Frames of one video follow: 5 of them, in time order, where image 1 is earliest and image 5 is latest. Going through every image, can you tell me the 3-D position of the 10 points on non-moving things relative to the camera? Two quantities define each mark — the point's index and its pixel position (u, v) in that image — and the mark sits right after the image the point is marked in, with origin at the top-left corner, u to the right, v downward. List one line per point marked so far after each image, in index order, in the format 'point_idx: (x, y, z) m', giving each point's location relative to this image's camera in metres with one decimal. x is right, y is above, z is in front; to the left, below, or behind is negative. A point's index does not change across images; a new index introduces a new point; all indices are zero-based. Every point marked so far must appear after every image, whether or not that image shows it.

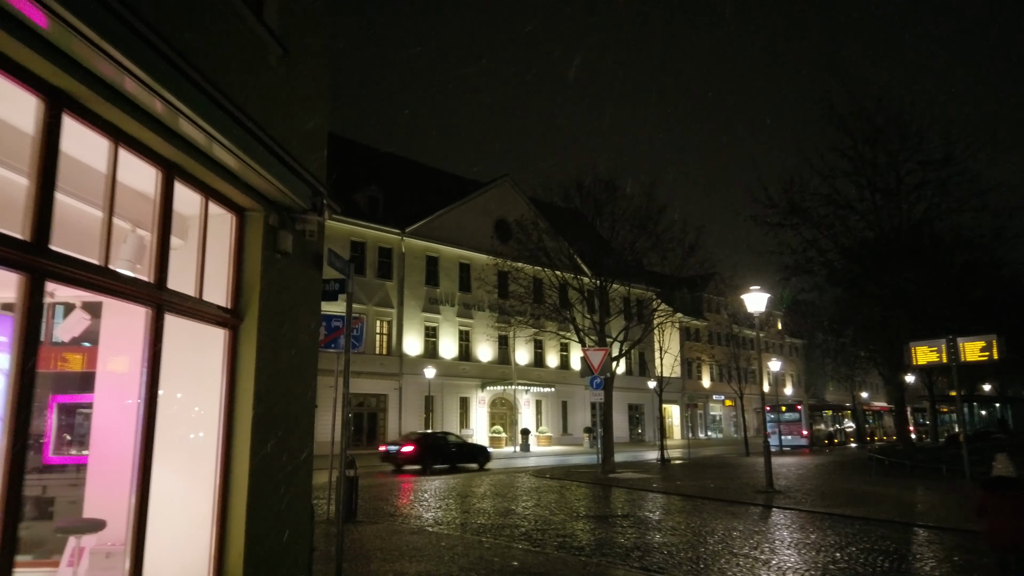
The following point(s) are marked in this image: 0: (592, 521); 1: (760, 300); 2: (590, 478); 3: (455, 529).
0: (+1.2, -3.5, +11.6) m
1: (+5.0, -0.2, +15.7) m
2: (+1.9, -4.6, +18.8) m
3: (-0.8, -3.4, +10.7) m
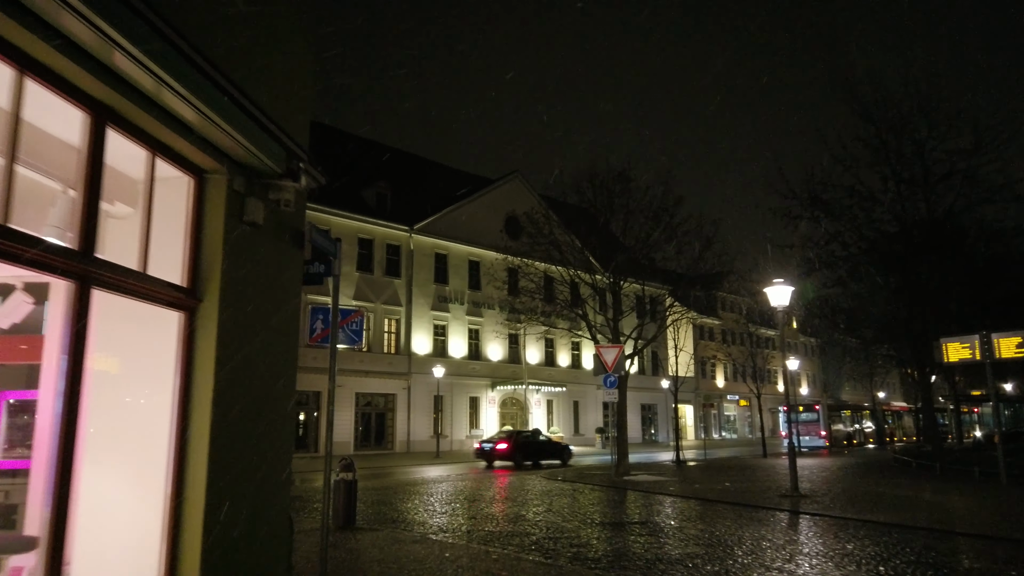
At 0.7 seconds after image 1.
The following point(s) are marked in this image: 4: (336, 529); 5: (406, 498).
0: (+1.3, -3.4, +10.9) m
1: (+5.2, -0.1, +14.9) m
2: (+2.2, -4.5, +18.1) m
3: (-0.7, -3.2, +10.0) m
4: (-2.3, -3.1, +10.0) m
5: (-2.0, -4.1, +15.2) m
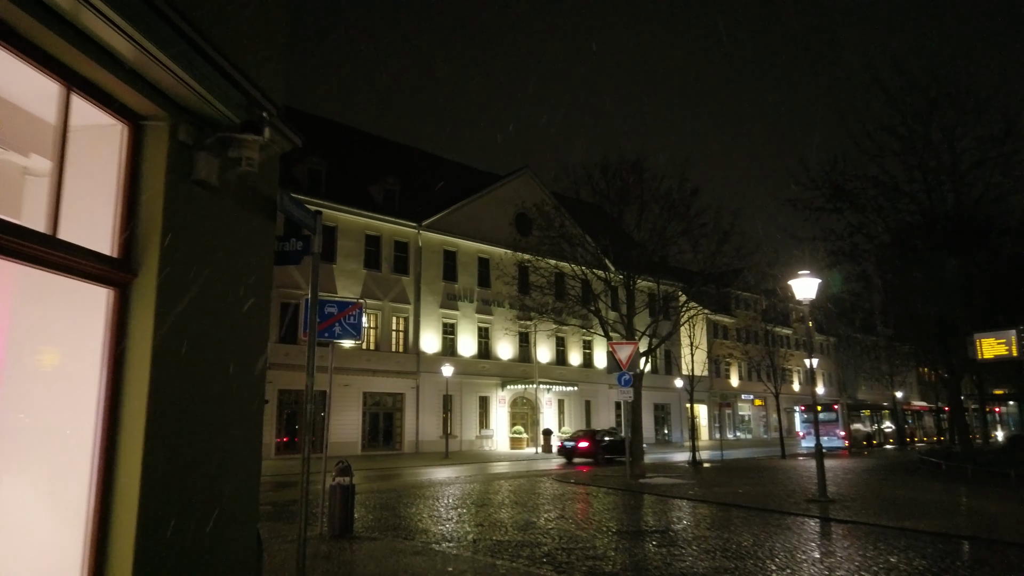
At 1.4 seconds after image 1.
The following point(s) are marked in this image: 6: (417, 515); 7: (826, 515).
0: (+1.5, -3.3, +10.1) m
1: (+5.4, 0.0, +14.0) m
2: (+2.4, -4.4, +17.3) m
3: (-0.5, -3.1, +9.2) m
4: (-2.2, -3.0, +9.3) m
5: (-1.8, -4.0, +14.5) m
6: (-1.5, -3.7, +12.5) m
7: (+5.0, -3.6, +12.2) m
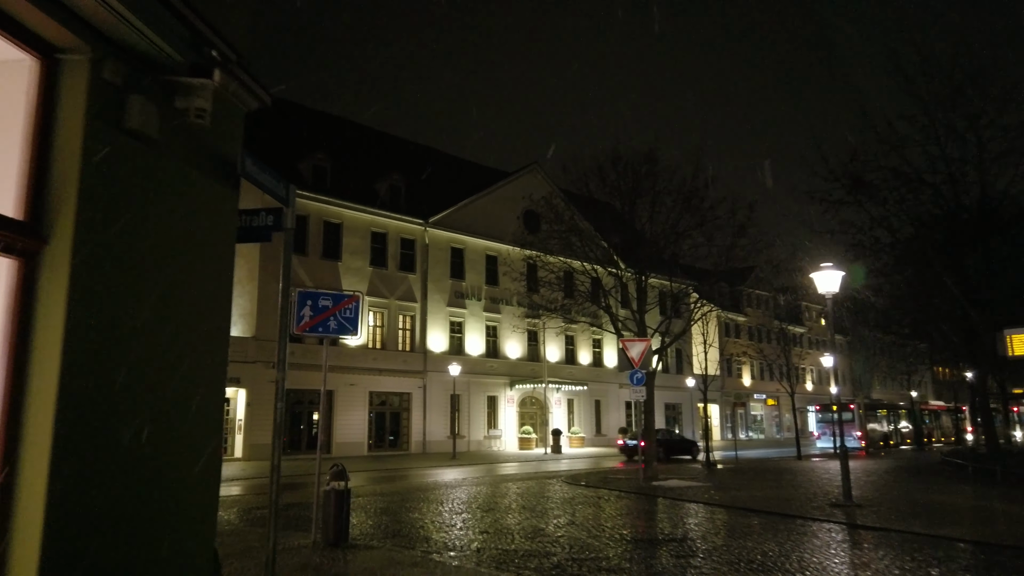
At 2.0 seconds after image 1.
0: (+1.5, -3.1, +9.4) m
1: (+5.5, +0.2, +13.3) m
2: (+2.6, -4.3, +16.6) m
3: (-0.5, -3.0, +8.6) m
4: (-2.1, -2.9, +8.6) m
5: (-1.7, -3.9, +13.9) m
6: (-1.4, -3.6, +11.8) m
7: (+5.1, -3.5, +11.5) m
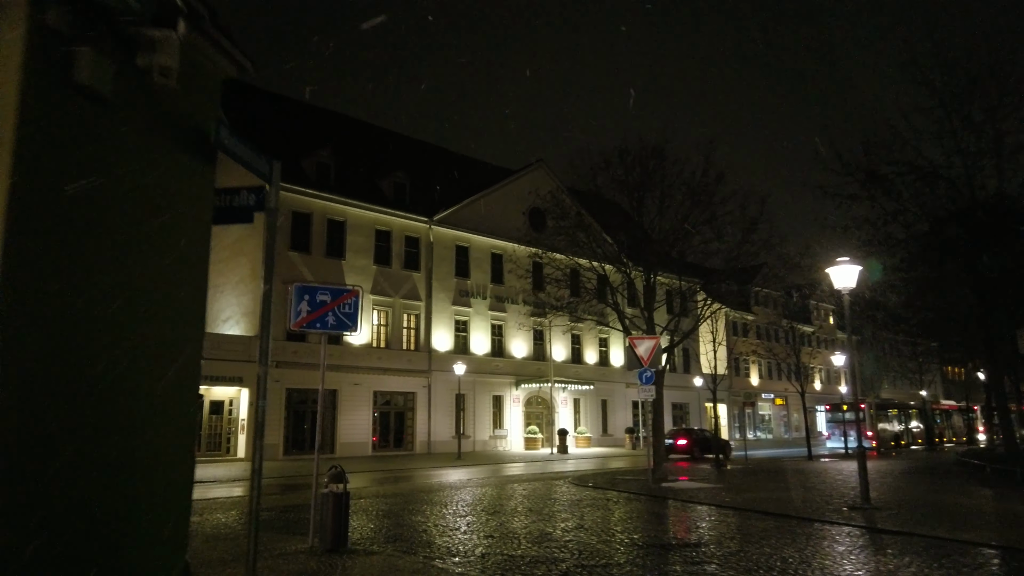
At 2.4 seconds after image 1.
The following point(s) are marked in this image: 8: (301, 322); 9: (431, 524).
0: (+1.6, -3.1, +9.0) m
1: (+5.6, +0.2, +12.9) m
2: (+2.7, -4.2, +16.2) m
3: (-0.4, -2.9, +8.2) m
4: (-2.0, -2.8, +8.3) m
5: (-1.6, -3.8, +13.5) m
6: (-1.3, -3.5, +11.4) m
7: (+5.1, -3.4, +11.1) m
8: (-2.4, -0.4, +8.8) m
9: (-1.2, -3.5, +11.5) m
